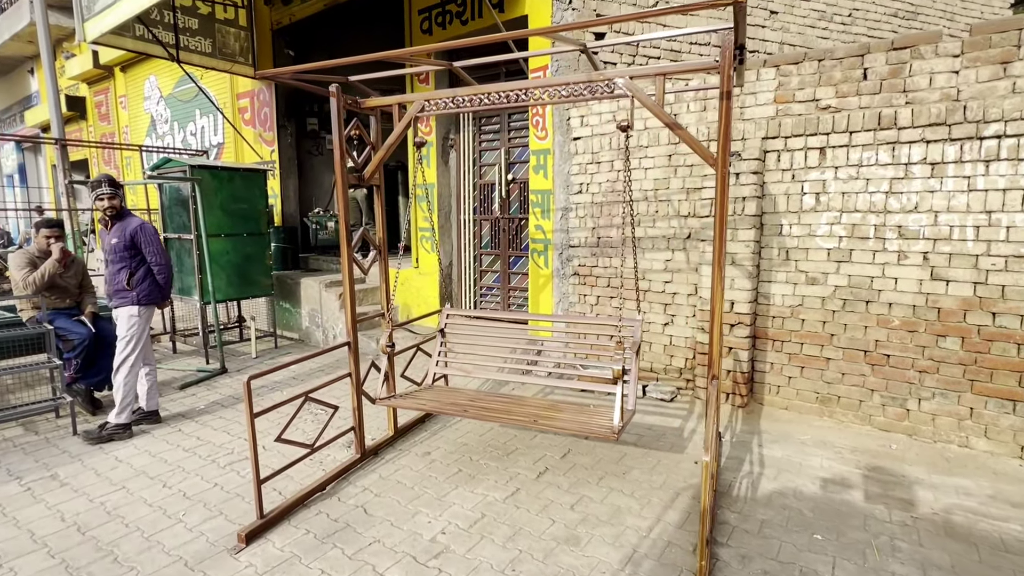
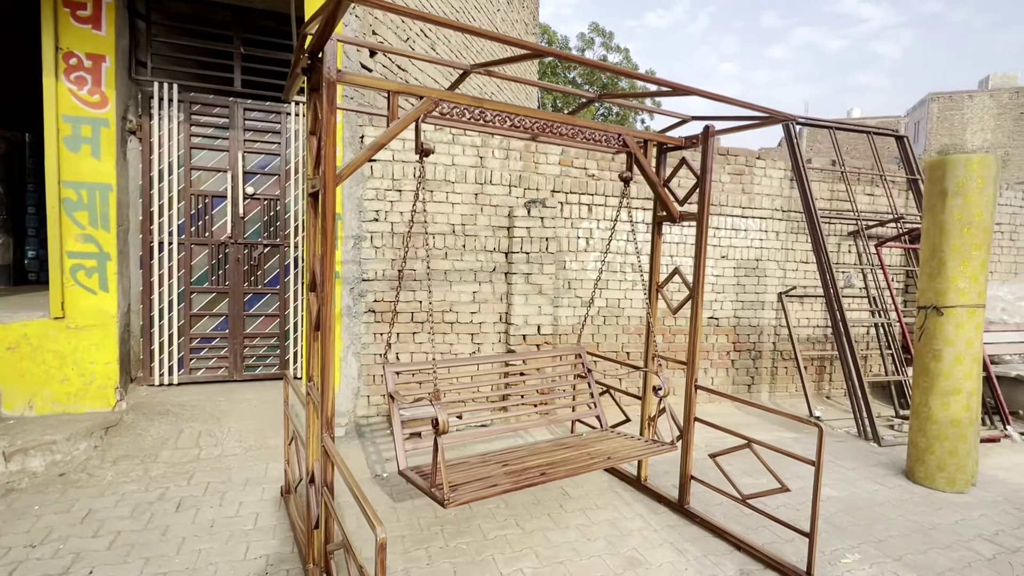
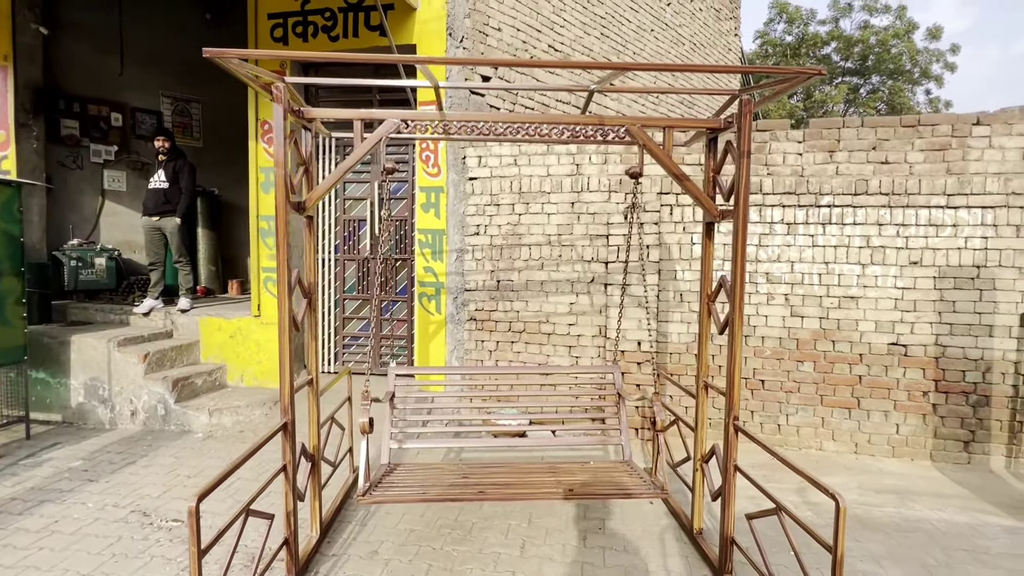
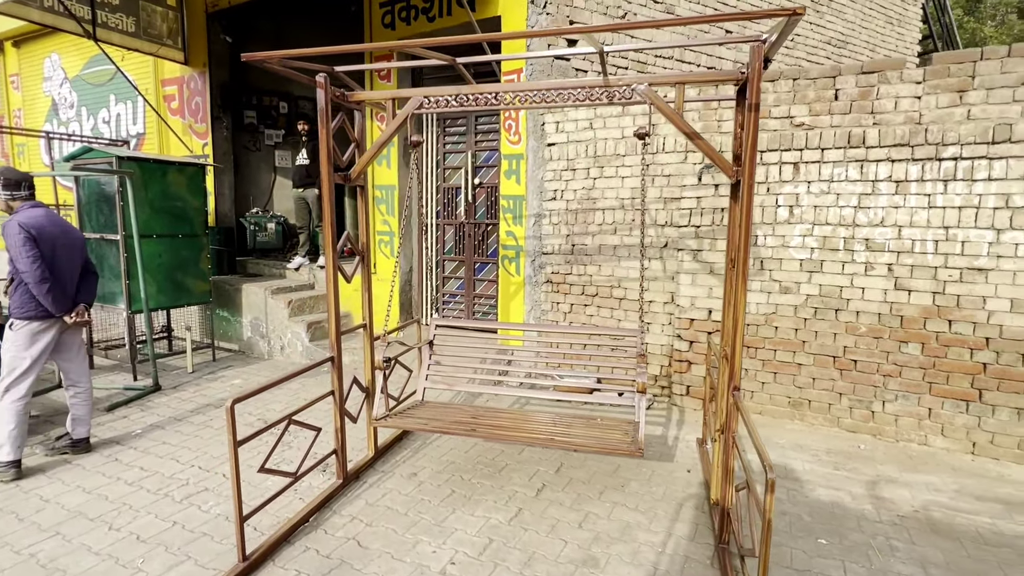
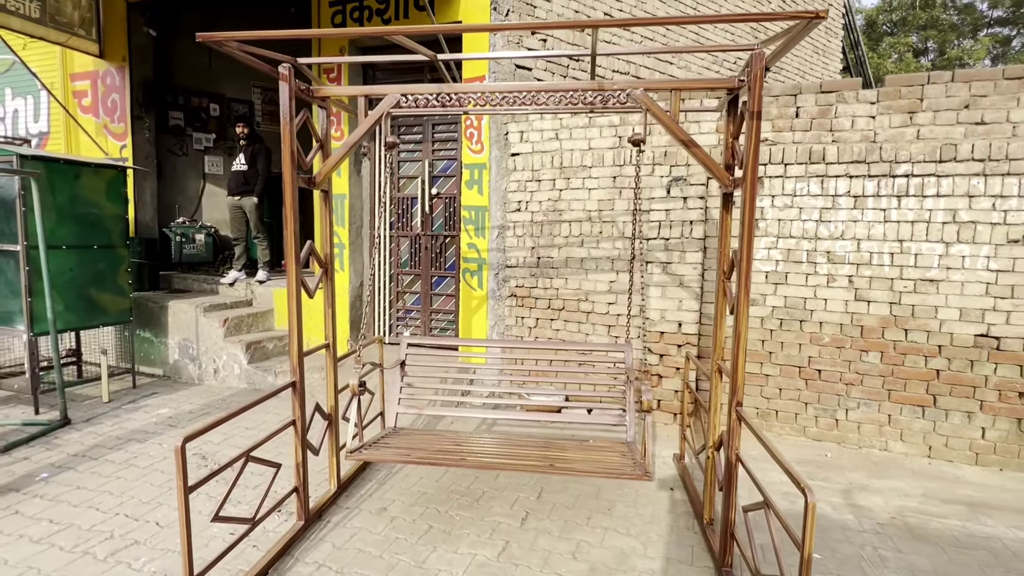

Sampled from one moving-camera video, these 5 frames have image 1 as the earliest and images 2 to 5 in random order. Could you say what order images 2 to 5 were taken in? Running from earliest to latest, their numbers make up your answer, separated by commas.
4, 5, 3, 2
